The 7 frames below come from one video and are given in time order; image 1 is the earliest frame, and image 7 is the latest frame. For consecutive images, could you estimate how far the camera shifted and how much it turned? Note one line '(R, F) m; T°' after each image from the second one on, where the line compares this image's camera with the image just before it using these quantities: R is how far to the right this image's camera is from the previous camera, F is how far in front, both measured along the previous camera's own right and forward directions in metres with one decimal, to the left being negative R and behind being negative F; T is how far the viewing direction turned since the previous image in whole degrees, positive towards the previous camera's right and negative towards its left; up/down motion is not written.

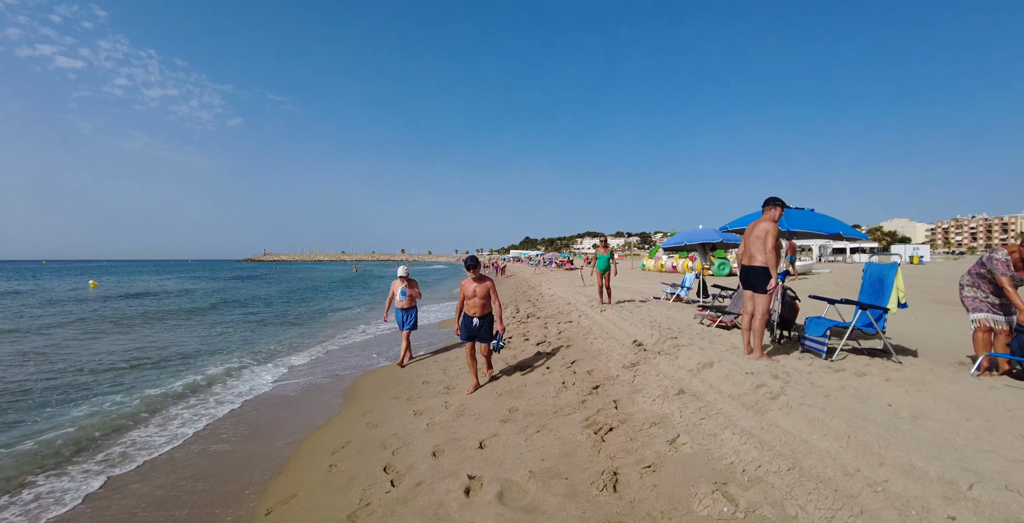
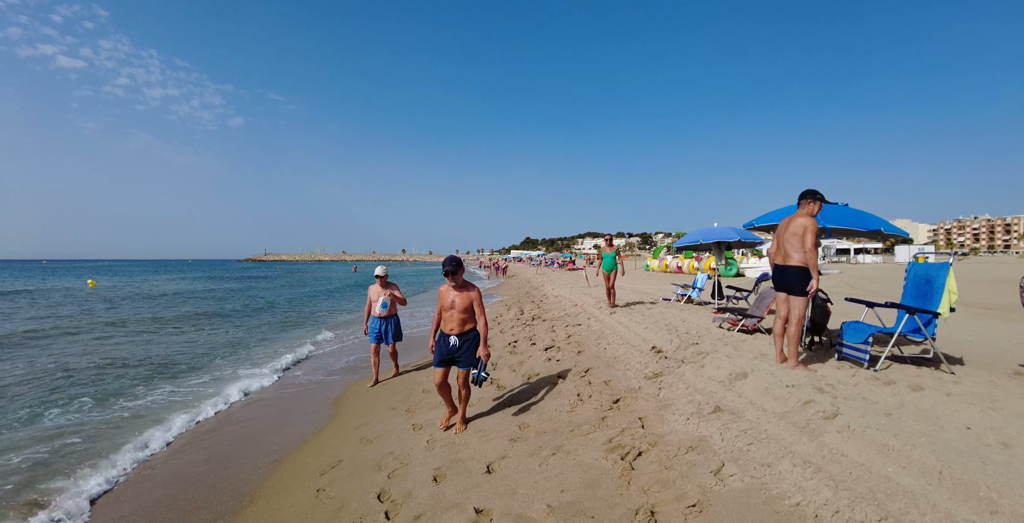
(-0.1, +0.5) m; 0°
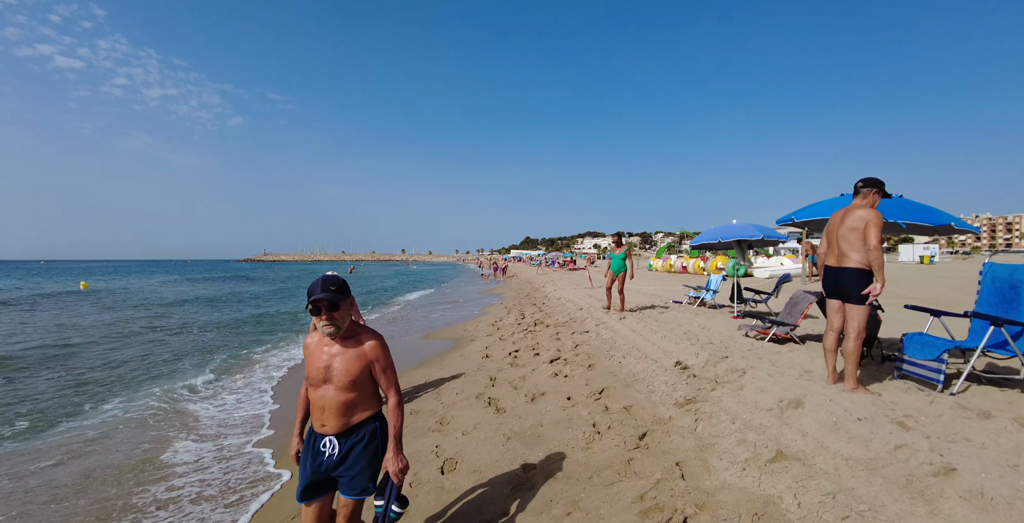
(0.0, +0.8) m; 0°
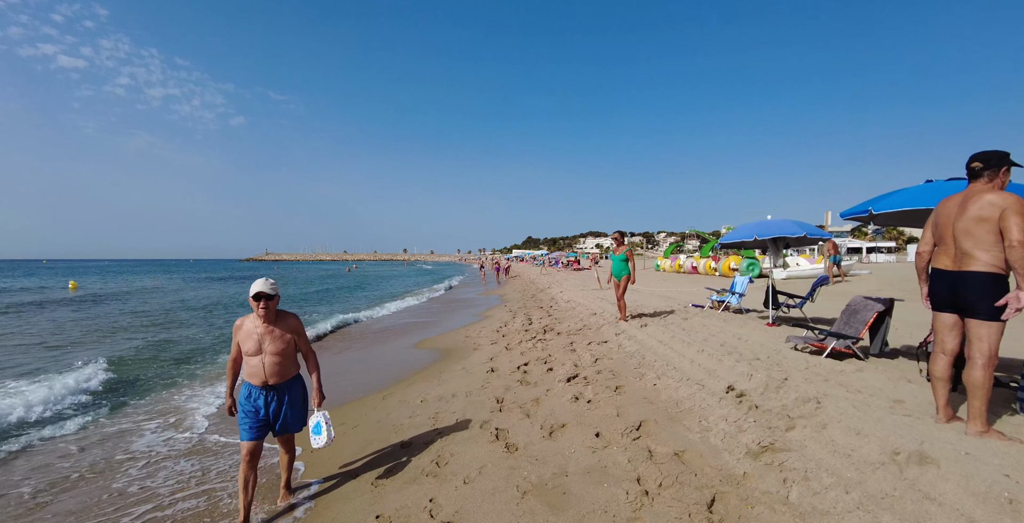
(-0.1, +0.9) m; 0°
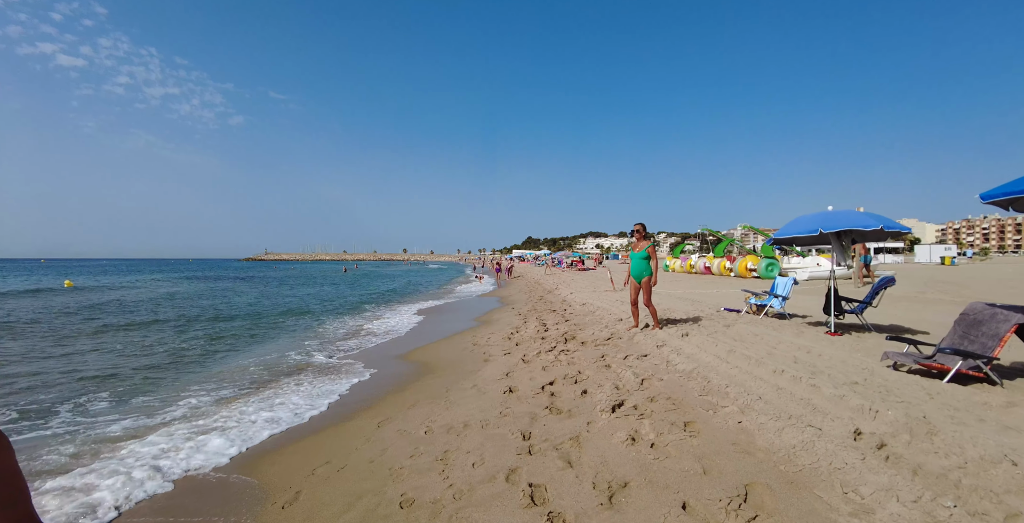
(-0.3, +1.1) m; 0°
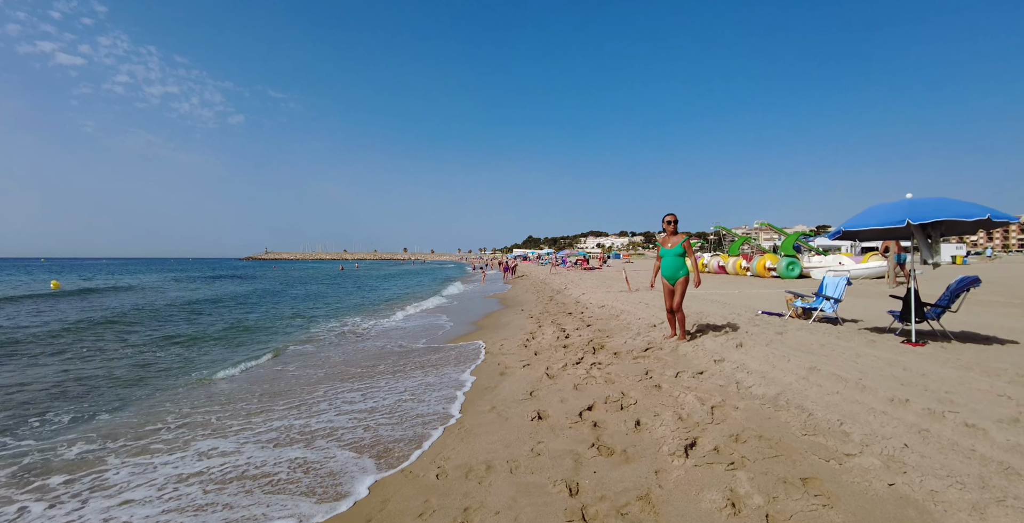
(-0.3, +1.0) m; 0°
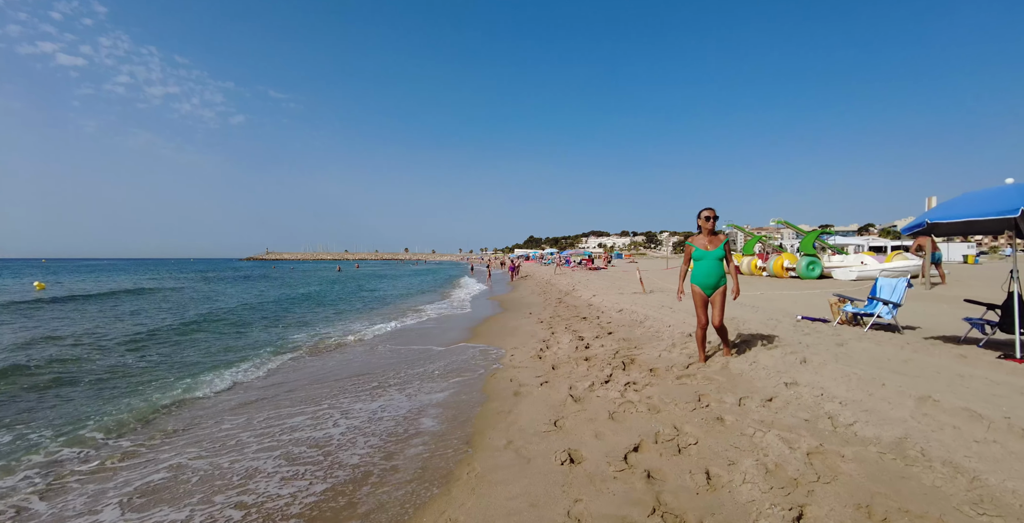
(-0.2, +1.0) m; 0°
